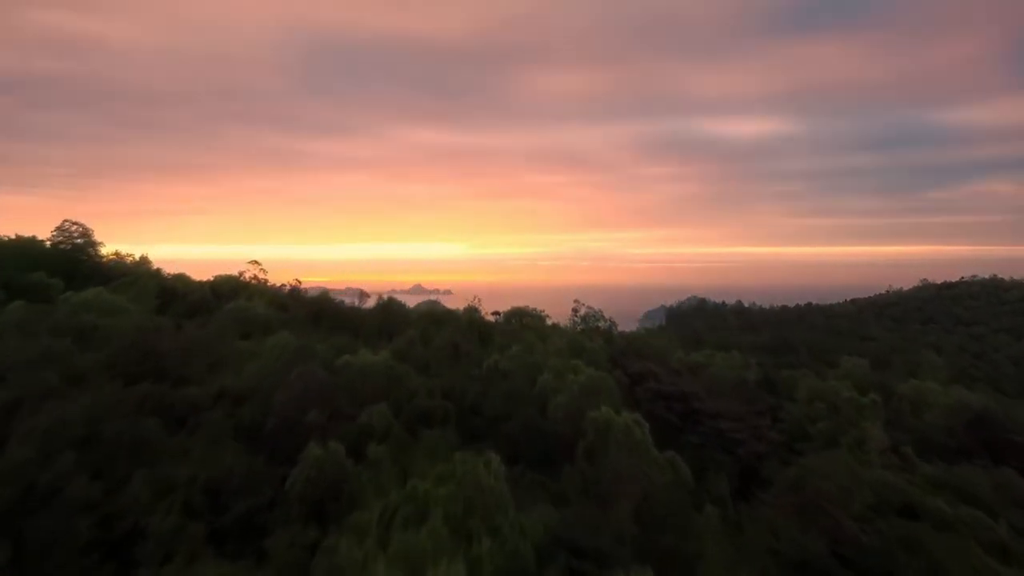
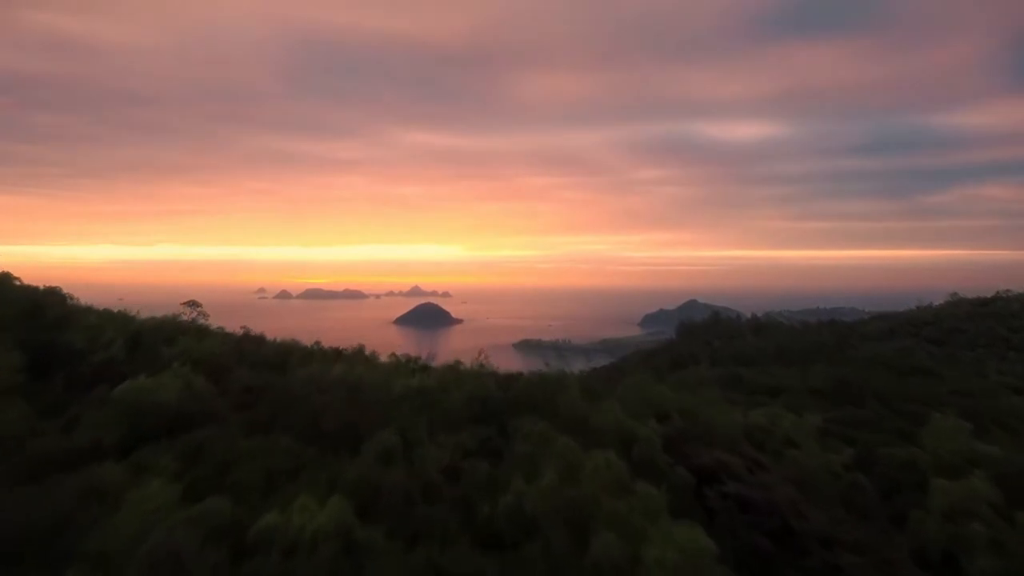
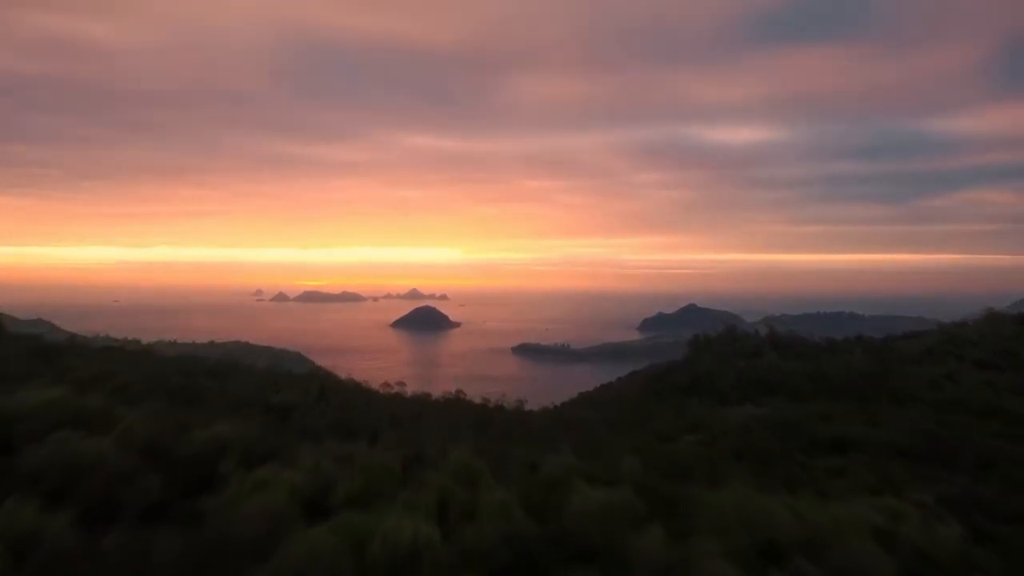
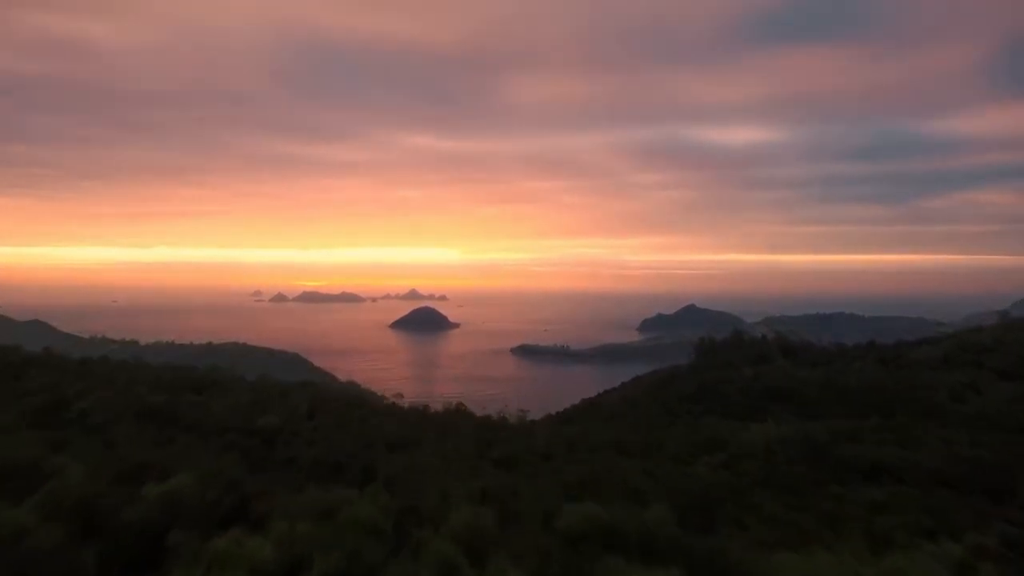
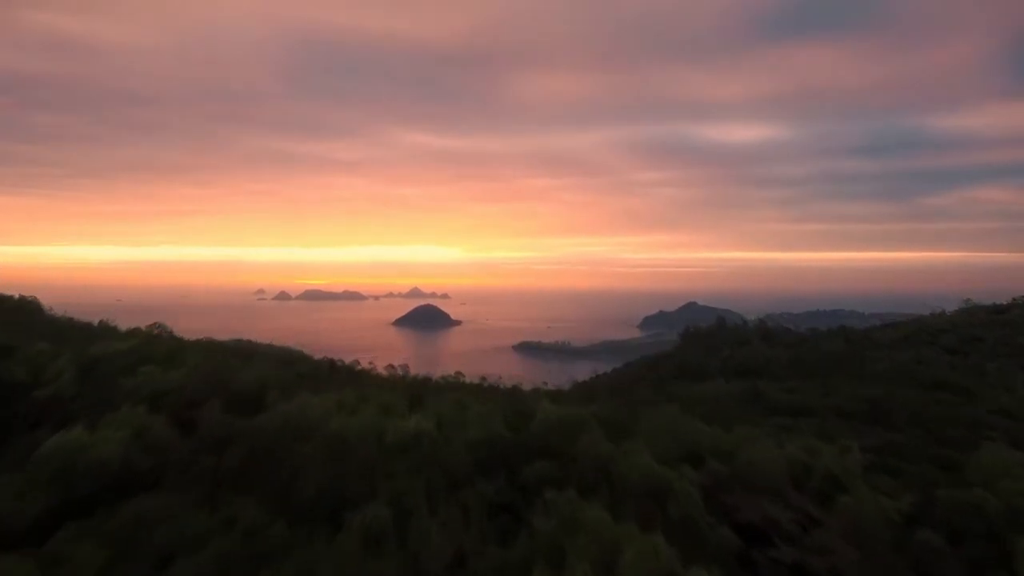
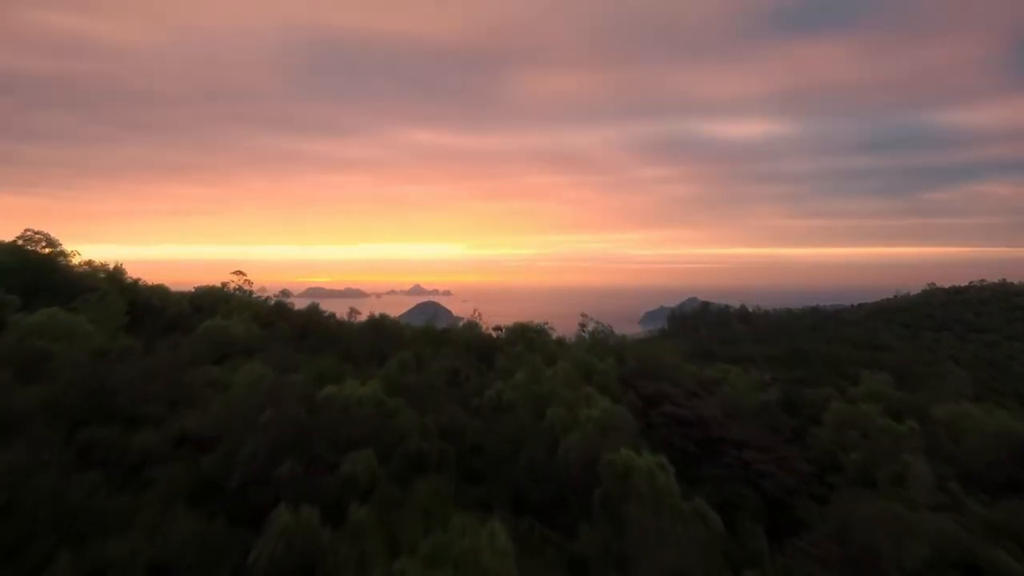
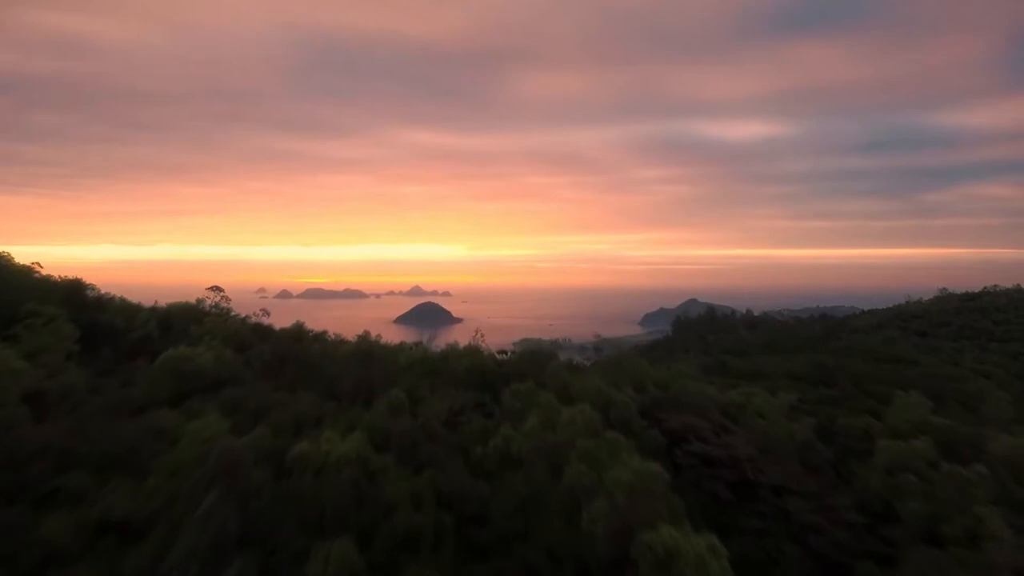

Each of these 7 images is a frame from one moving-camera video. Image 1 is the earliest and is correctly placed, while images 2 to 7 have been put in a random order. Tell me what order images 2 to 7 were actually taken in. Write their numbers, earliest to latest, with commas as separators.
6, 7, 2, 5, 3, 4
